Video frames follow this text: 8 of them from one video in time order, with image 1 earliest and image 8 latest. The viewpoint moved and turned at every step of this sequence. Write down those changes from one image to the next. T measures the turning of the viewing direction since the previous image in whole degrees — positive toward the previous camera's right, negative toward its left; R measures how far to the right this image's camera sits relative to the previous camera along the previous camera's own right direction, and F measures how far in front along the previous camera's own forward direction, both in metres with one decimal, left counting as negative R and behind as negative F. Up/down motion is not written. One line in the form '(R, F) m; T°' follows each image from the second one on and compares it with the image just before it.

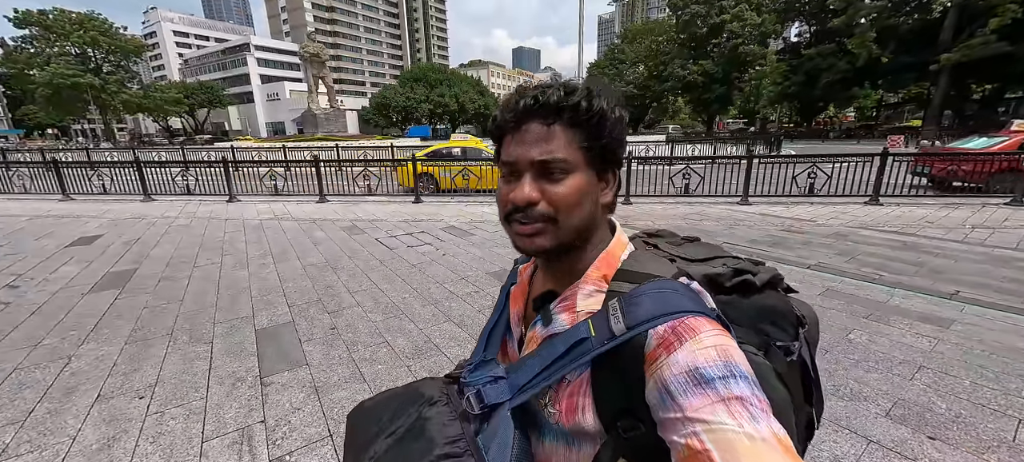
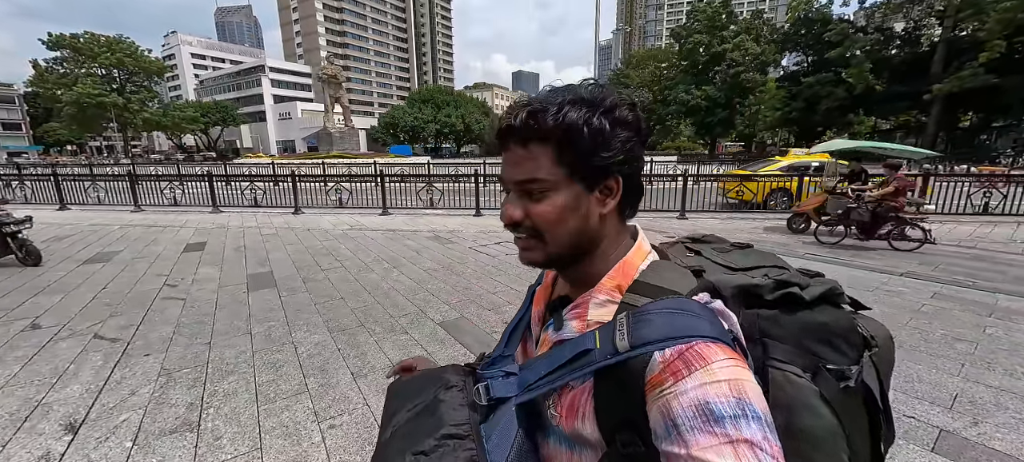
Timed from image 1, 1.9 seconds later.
(-0.9, -0.2) m; 0°
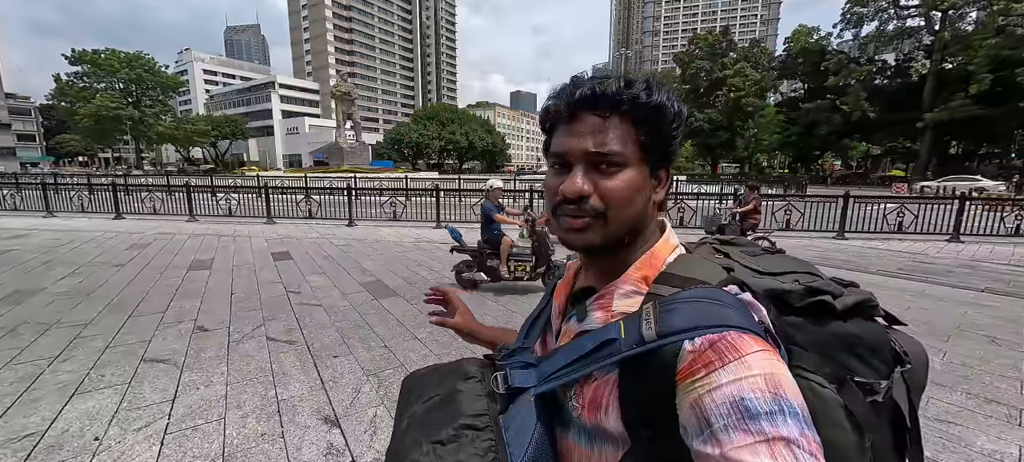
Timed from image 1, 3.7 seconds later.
(-0.9, -0.1) m; +1°
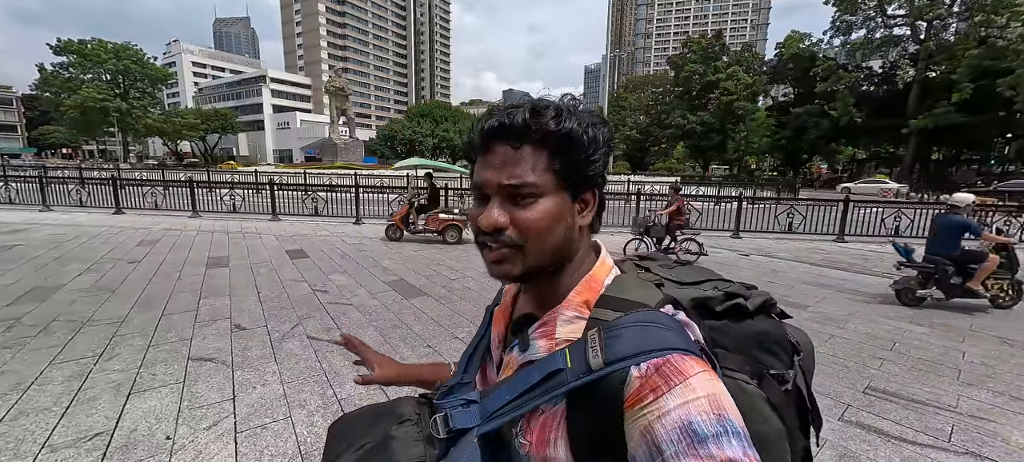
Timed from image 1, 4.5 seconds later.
(-0.3, 0.0) m; +1°
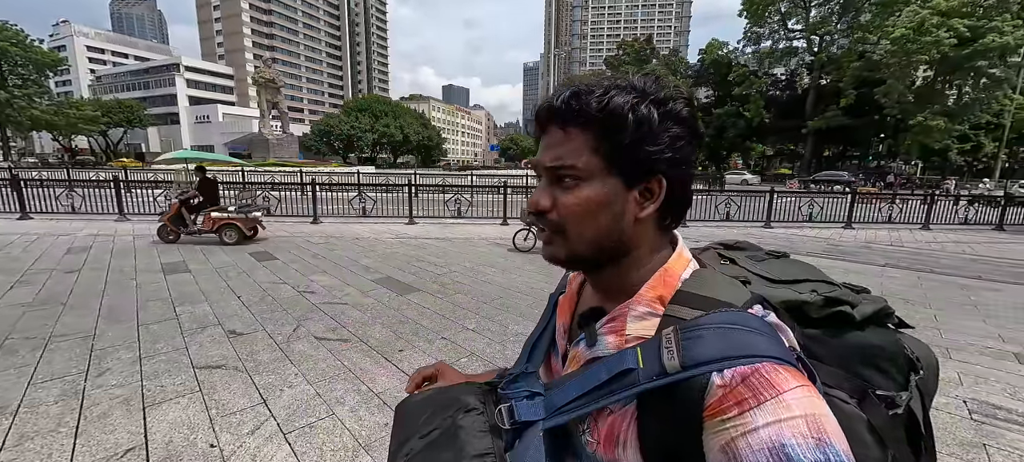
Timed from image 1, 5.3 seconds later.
(-0.3, -0.1) m; +8°
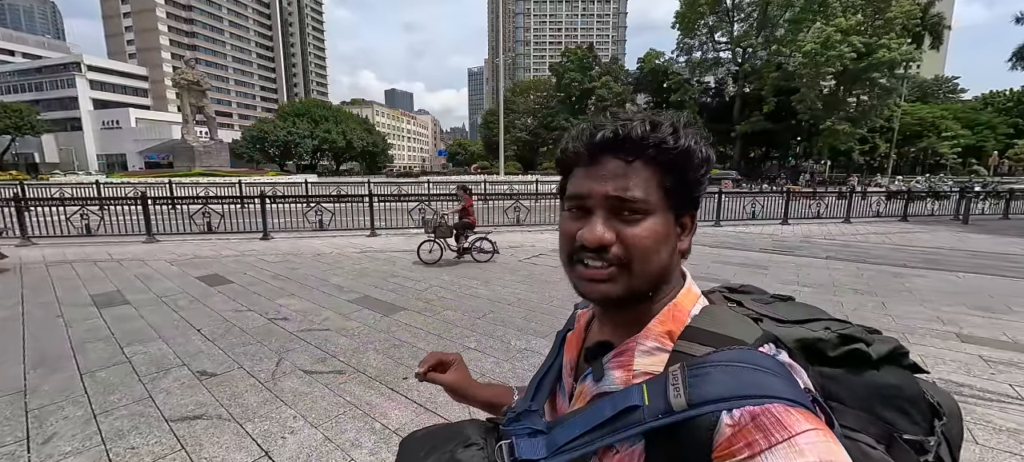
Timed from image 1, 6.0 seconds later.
(-0.3, +0.1) m; +7°
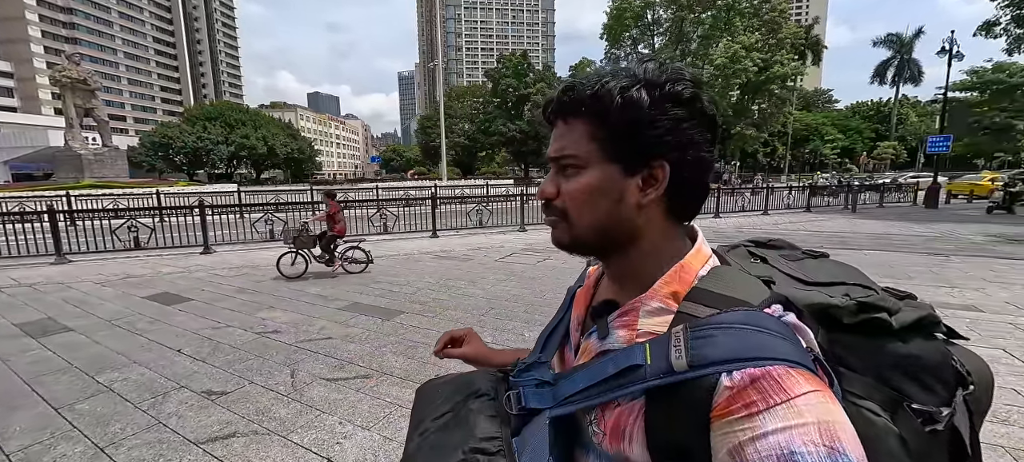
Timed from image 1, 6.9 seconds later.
(-0.4, 0.0) m; +9°
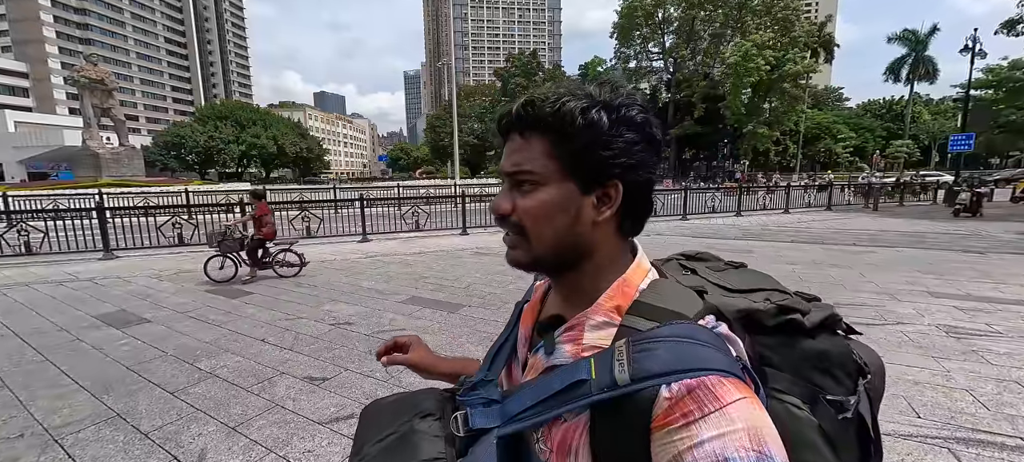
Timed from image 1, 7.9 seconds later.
(-0.4, -0.1) m; -1°
